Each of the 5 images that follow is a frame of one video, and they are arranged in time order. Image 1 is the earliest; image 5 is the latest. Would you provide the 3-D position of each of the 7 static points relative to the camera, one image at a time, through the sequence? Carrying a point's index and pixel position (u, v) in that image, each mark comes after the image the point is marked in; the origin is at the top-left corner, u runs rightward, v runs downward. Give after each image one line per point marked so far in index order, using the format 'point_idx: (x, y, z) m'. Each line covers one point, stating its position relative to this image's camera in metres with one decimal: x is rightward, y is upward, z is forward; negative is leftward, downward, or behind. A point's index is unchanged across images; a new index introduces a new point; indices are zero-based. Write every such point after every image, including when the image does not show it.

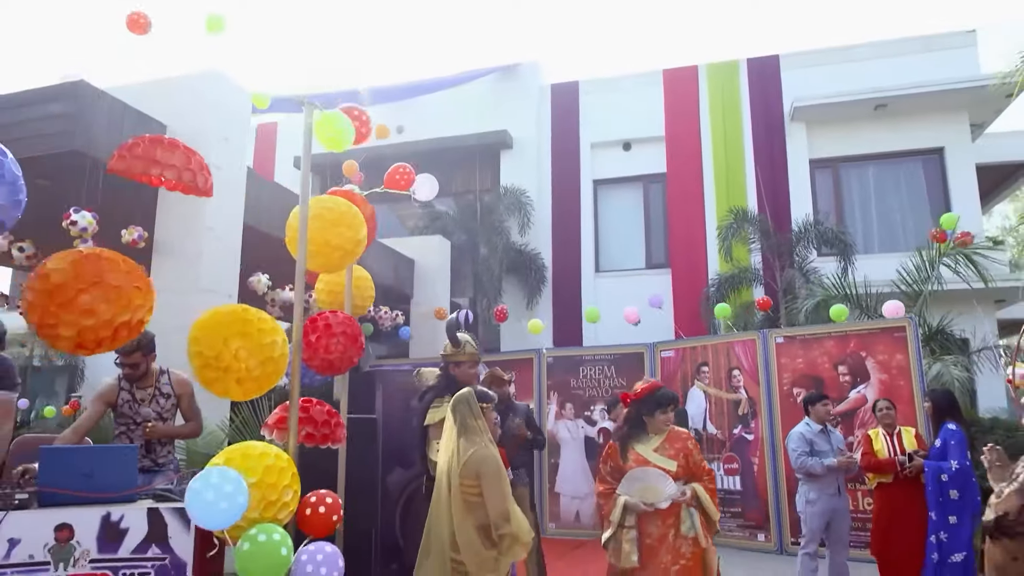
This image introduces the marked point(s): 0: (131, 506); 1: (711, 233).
0: (-1.5, -0.8, +2.7) m
1: (+3.3, +1.0, +12.3) m
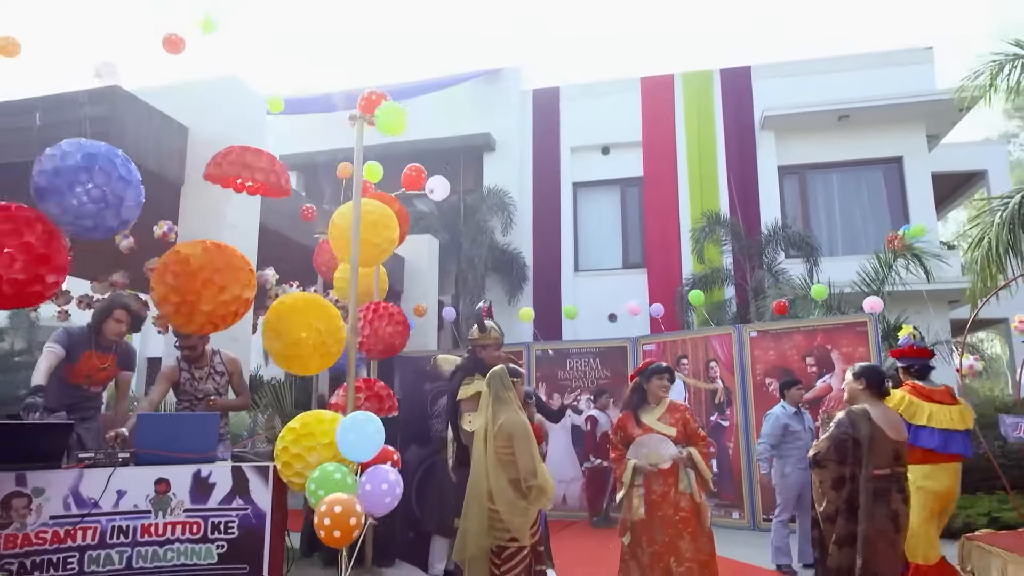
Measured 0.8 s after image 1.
0: (-1.3, -0.8, +3.2) m
1: (+3.0, +1.0, +12.9) m
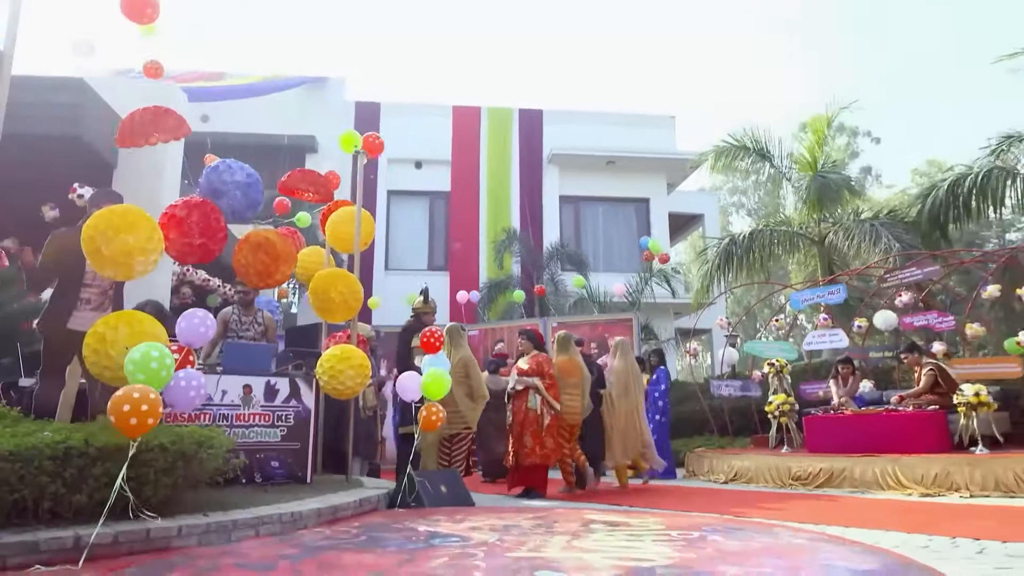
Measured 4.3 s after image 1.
0: (-1.6, -0.6, +4.8) m
1: (-0.6, +0.9, +15.5) m
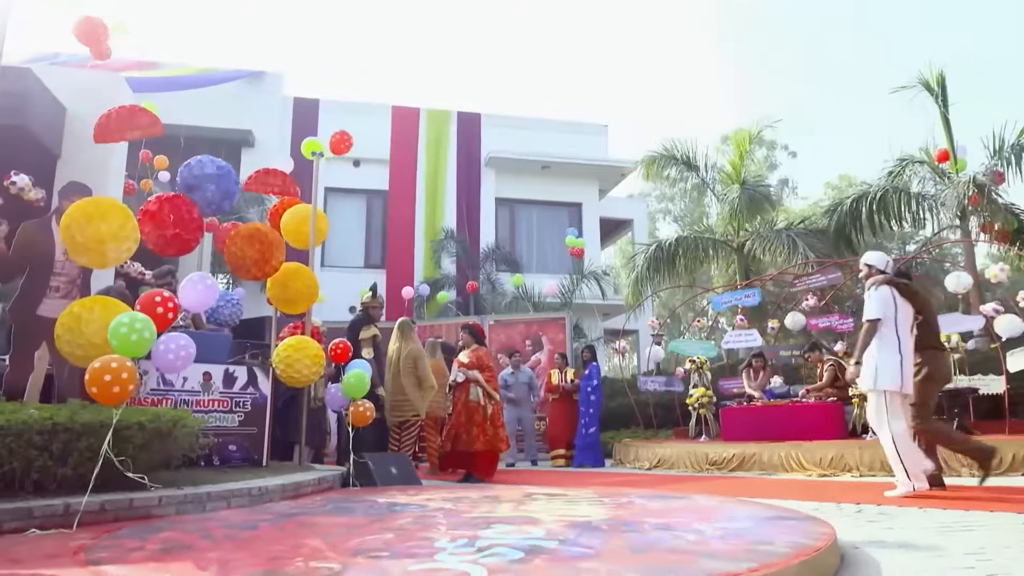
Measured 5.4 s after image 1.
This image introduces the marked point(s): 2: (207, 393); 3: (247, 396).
0: (-1.9, -0.6, +5.0) m
1: (-2.0, +1.0, +15.8) m
2: (-2.1, -0.7, +4.8) m
3: (-1.9, -0.8, +5.0) m
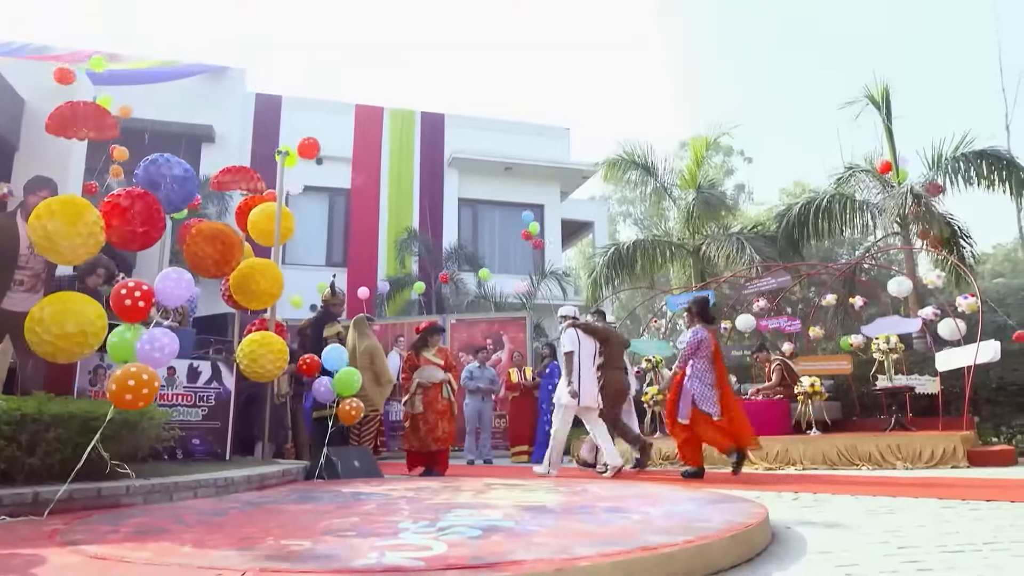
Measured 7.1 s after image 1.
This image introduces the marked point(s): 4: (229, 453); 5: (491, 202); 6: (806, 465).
0: (-2.2, -0.5, +5.1) m
1: (-2.9, +1.0, +15.8) m
2: (-2.3, -0.7, +4.9) m
3: (-2.1, -0.7, +5.1) m
4: (-2.0, -1.2, +5.1) m
5: (-0.5, +2.0, +16.6) m
6: (+2.7, -1.6, +6.5) m
